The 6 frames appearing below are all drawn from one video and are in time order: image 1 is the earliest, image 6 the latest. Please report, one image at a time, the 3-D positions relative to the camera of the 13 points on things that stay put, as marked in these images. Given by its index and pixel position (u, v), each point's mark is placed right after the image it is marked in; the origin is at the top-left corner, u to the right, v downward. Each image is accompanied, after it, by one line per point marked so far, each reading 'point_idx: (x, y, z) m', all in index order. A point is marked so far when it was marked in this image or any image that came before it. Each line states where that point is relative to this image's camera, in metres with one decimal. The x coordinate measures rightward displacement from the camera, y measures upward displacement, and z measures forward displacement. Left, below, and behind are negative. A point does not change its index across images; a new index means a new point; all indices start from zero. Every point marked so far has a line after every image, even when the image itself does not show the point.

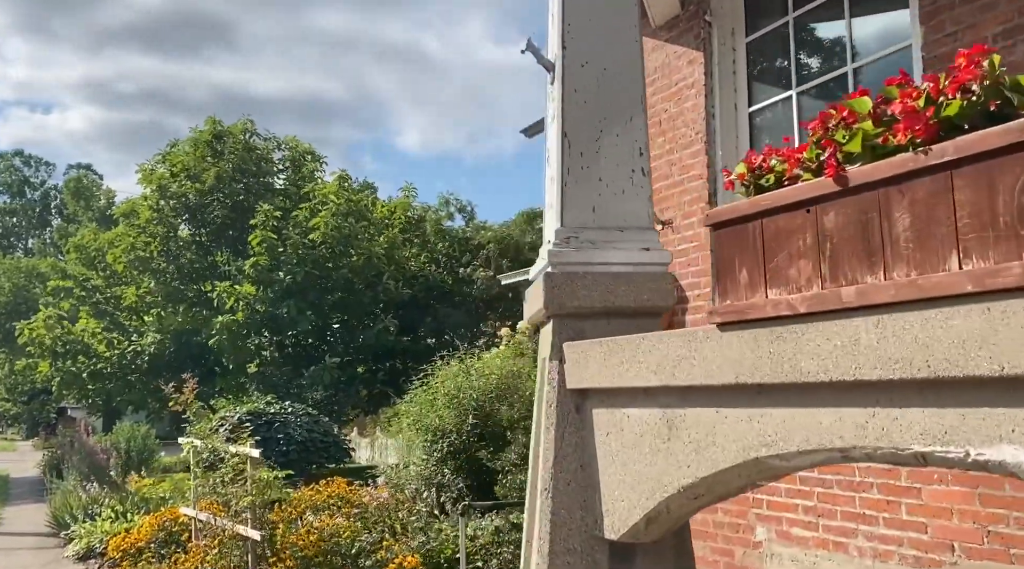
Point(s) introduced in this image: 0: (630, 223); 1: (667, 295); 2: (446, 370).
0: (+0.3, +0.2, +2.4) m
1: (+0.4, 0.0, +2.3) m
2: (-0.7, -0.9, +10.1) m
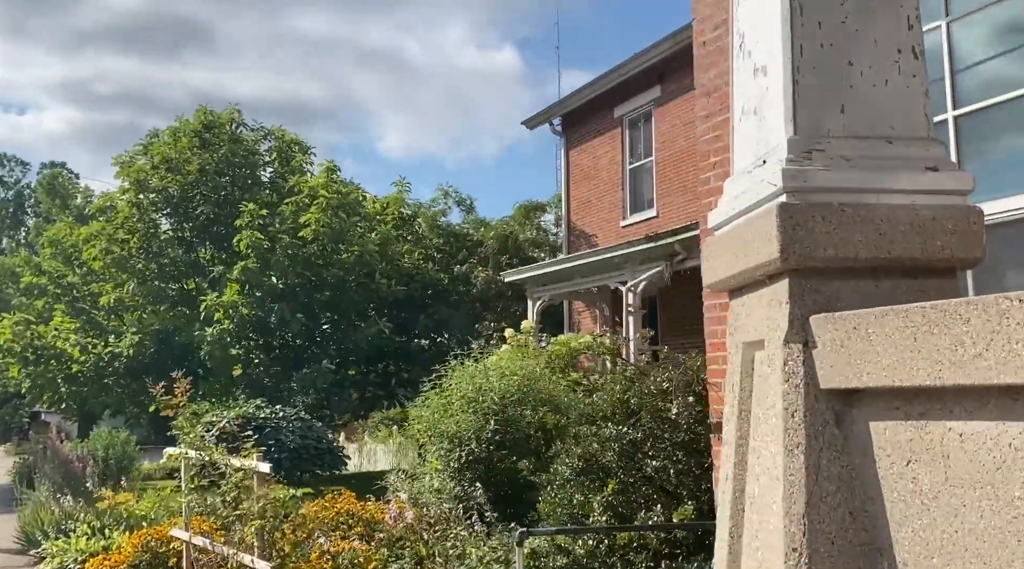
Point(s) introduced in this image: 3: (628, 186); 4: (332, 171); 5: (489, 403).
0: (+0.6, +0.3, +1.5) m
1: (+0.7, +0.1, +1.5) m
2: (-0.5, -0.9, +9.2) m
3: (+2.0, +1.8, +16.1) m
4: (-3.7, +2.4, +19.2) m
5: (-0.1, -1.1, +8.6) m
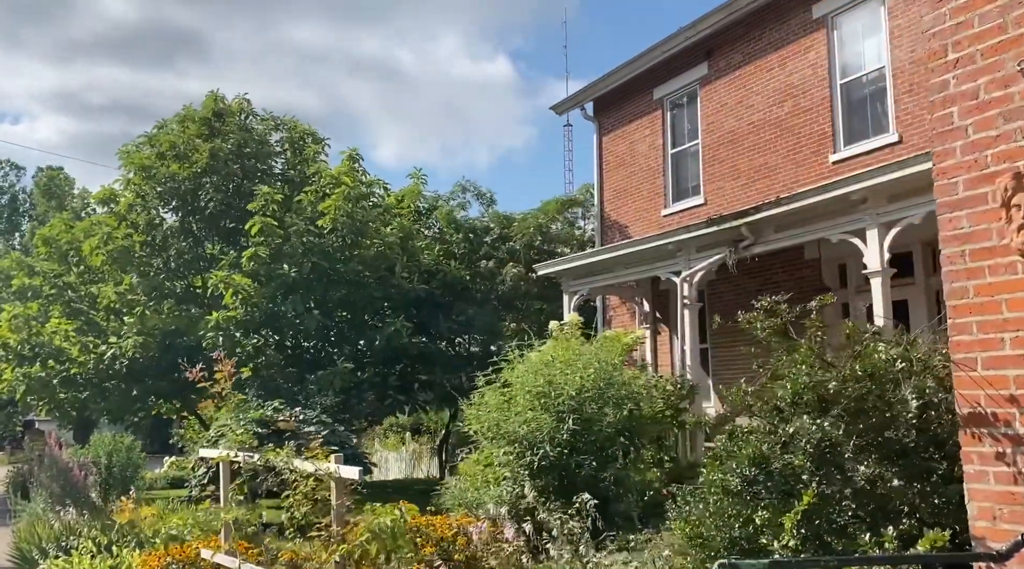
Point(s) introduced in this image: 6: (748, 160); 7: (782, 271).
0: (+1.3, +0.5, +0.4) m
1: (+1.3, +0.3, +0.3) m
2: (+0.1, -0.7, +8.1) m
3: (+2.6, +1.9, +15.0) m
4: (-3.2, +2.5, +18.1) m
5: (+0.5, -1.0, +7.5) m
6: (+3.4, +1.8, +13.2) m
7: (+3.7, +0.2, +12.4) m
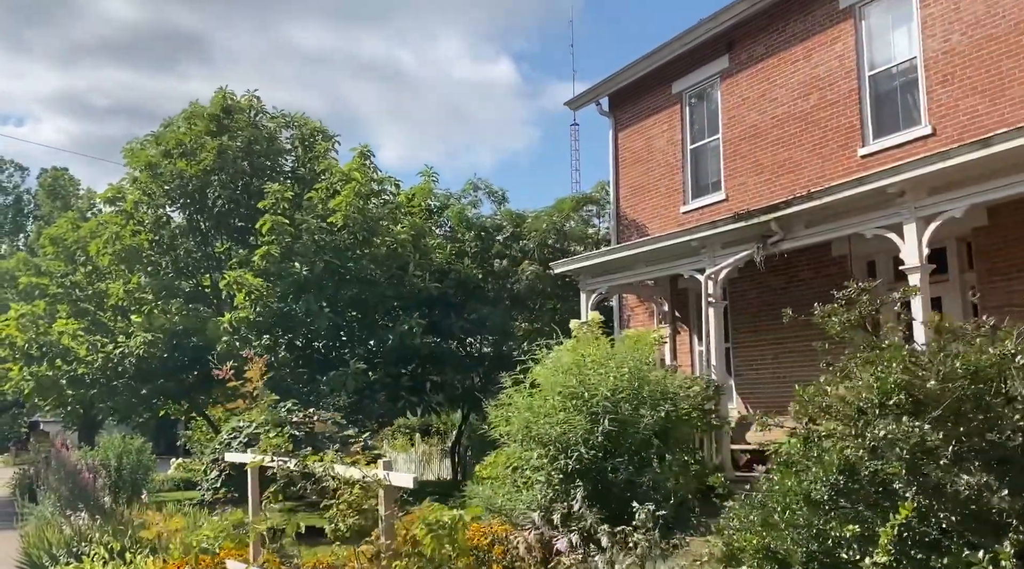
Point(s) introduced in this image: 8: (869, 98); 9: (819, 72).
0: (+1.5, +0.5, +0.1) m
1: (+1.6, +0.3, 0.0) m
2: (+0.3, -0.7, +7.8) m
3: (+2.8, +1.9, +14.7) m
4: (-2.9, +2.5, +17.8) m
5: (+0.7, -0.9, +7.1) m
6: (+3.7, +1.8, +12.9) m
7: (+3.9, +0.2, +12.1) m
8: (+4.5, +2.3, +11.4) m
9: (+4.1, +2.8, +12.1) m
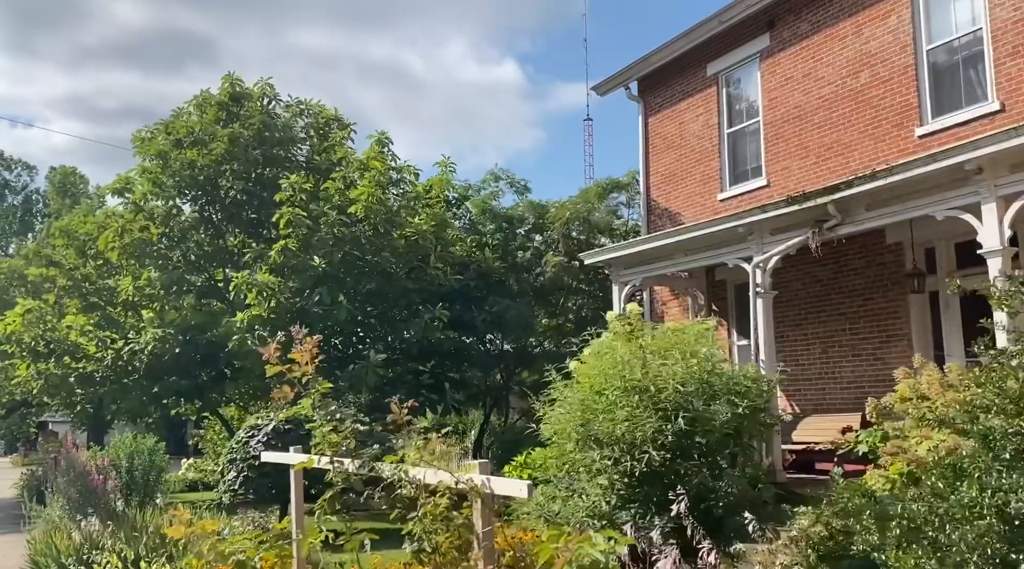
0: (+1.8, +0.7, -0.6) m
1: (+1.9, +0.5, -0.7) m
2: (+0.7, -0.6, +7.1) m
3: (+3.3, +2.0, +14.0) m
4: (-2.5, +2.6, +17.1) m
5: (+1.1, -0.8, +6.5) m
6: (+4.1, +2.0, +12.2) m
7: (+4.3, +0.3, +11.4) m
8: (+4.9, +2.5, +10.7) m
9: (+4.5, +3.0, +11.4) m
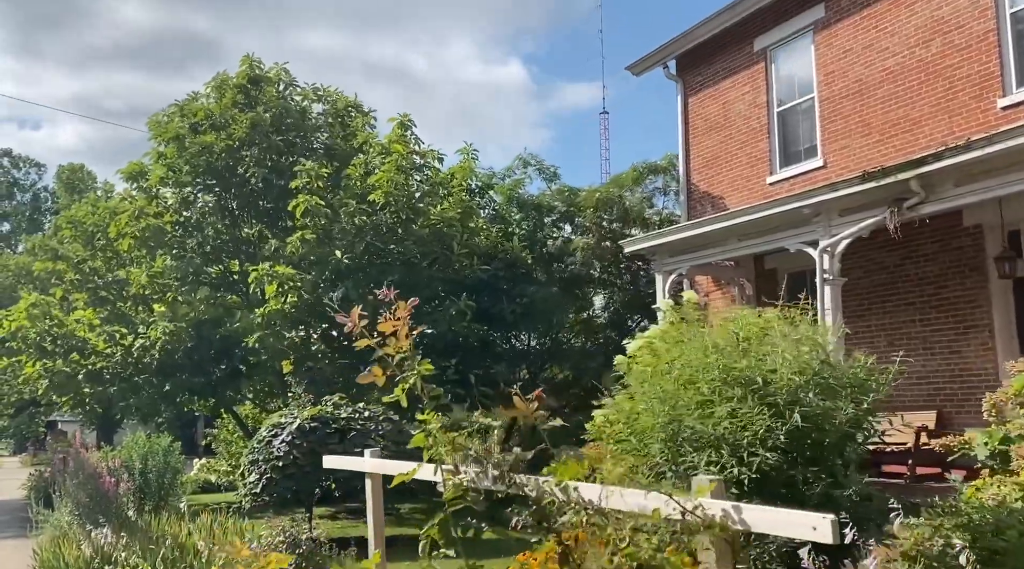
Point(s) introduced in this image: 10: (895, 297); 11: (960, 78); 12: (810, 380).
0: (+2.2, +0.8, -1.5) m
1: (+2.3, +0.6, -1.5) m
2: (+1.2, -0.4, +6.2) m
3: (+3.8, +2.2, +13.1) m
4: (-1.9, +2.8, +16.3) m
5: (+1.5, -0.7, +5.6) m
6: (+4.6, +2.1, +11.3) m
7: (+4.8, +0.5, +10.5) m
8: (+5.4, +2.6, +9.8) m
9: (+5.0, +3.1, +10.5) m
10: (+4.6, -0.1, +10.9) m
11: (+5.1, +2.3, +10.3) m
12: (+1.8, -0.6, +5.7) m
